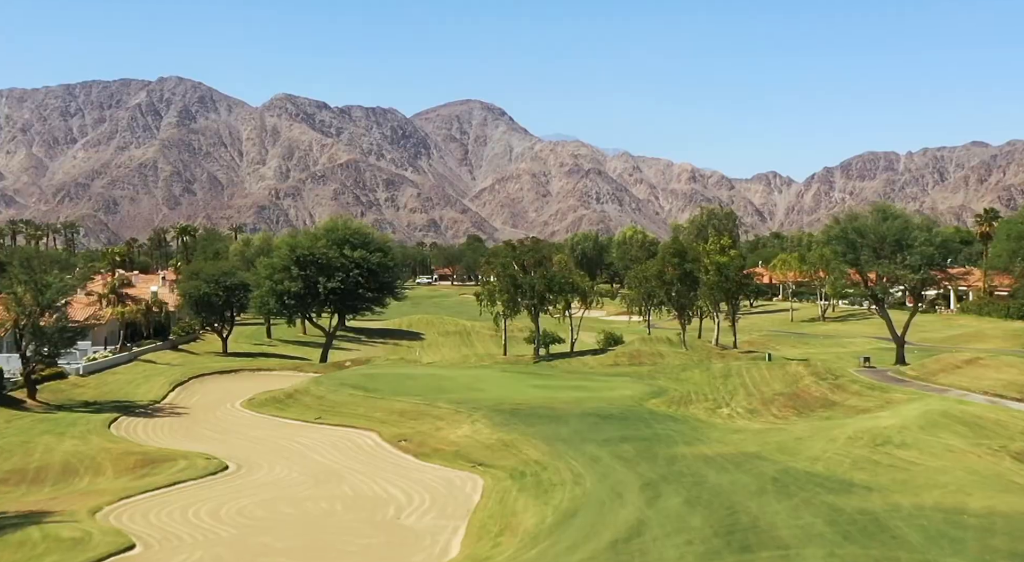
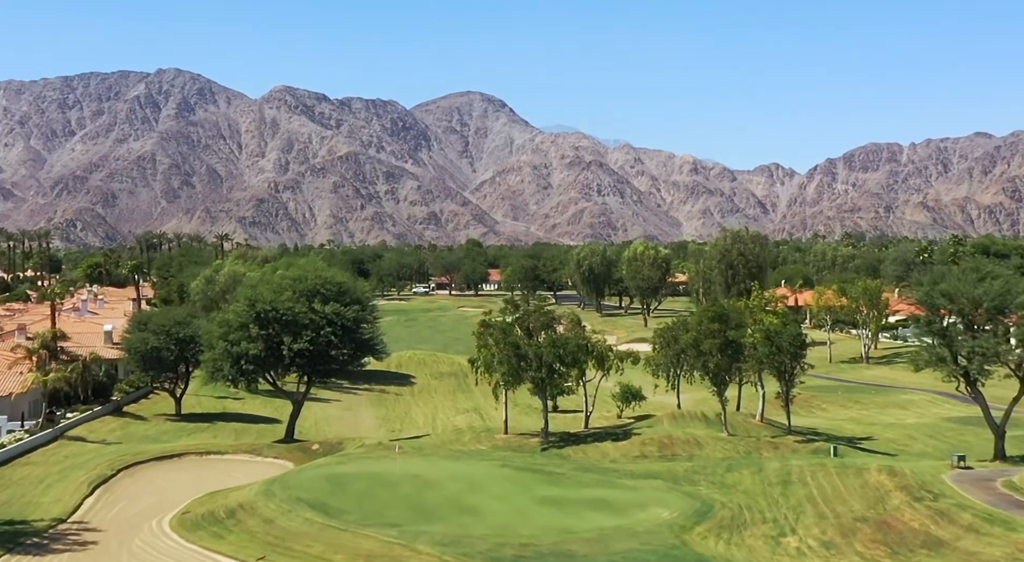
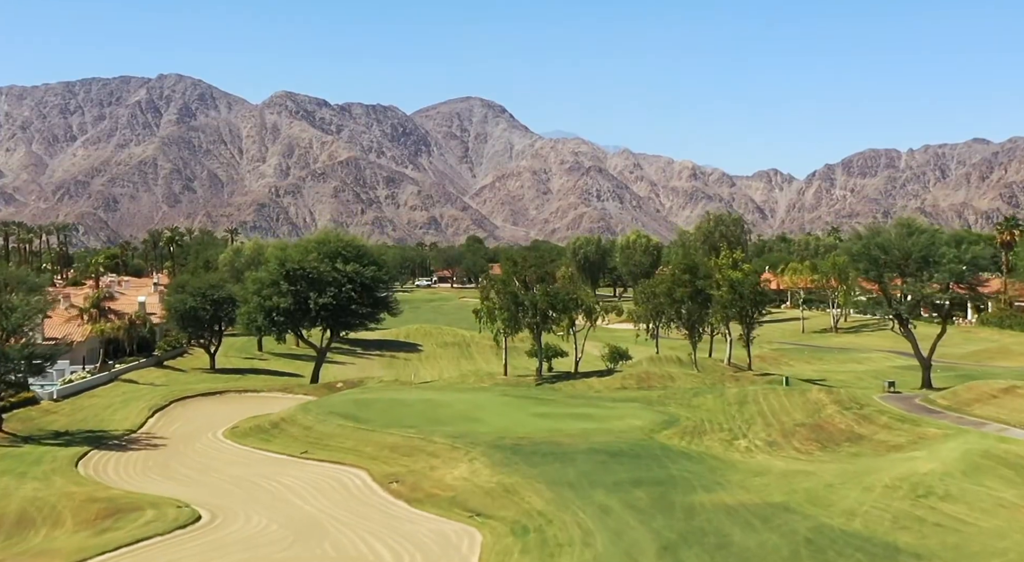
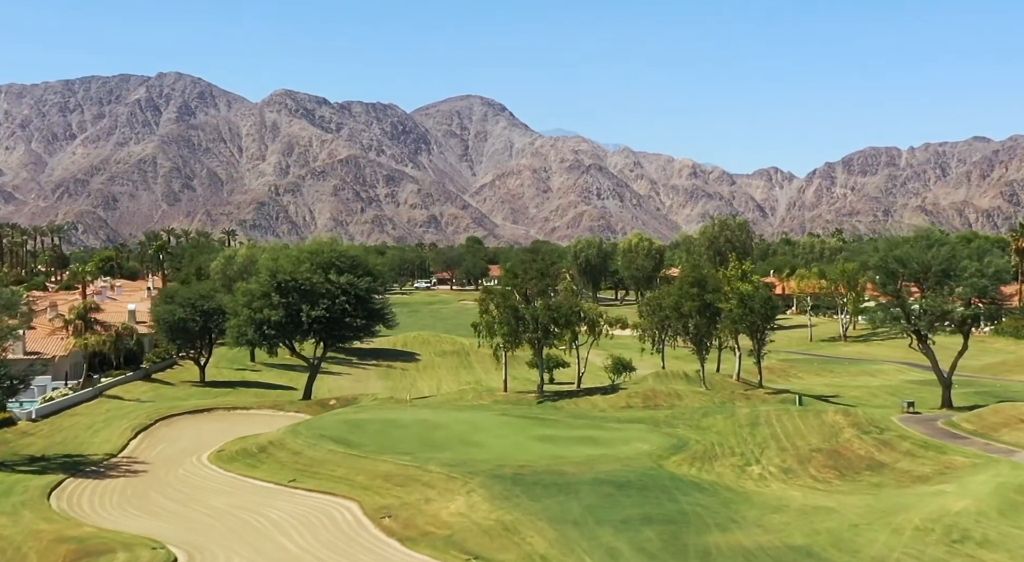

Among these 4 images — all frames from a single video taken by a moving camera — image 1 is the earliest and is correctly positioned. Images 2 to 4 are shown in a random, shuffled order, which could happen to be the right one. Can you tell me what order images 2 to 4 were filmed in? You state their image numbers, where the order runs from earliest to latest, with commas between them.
3, 4, 2
